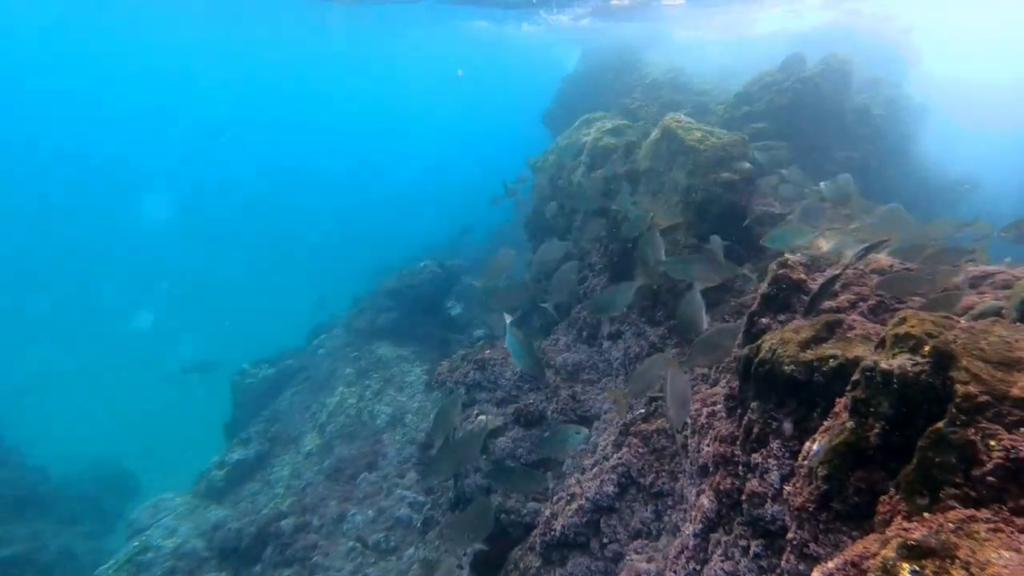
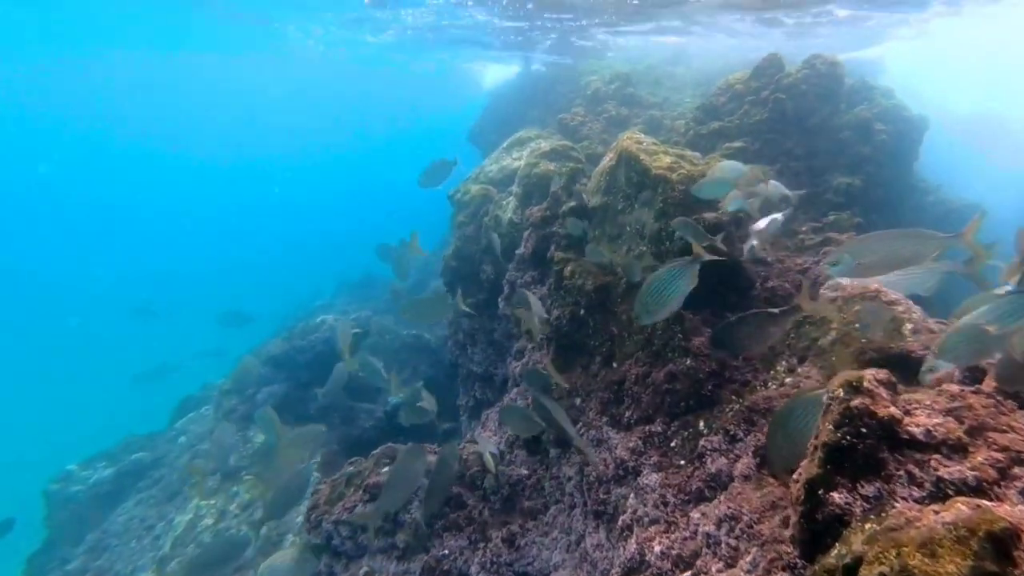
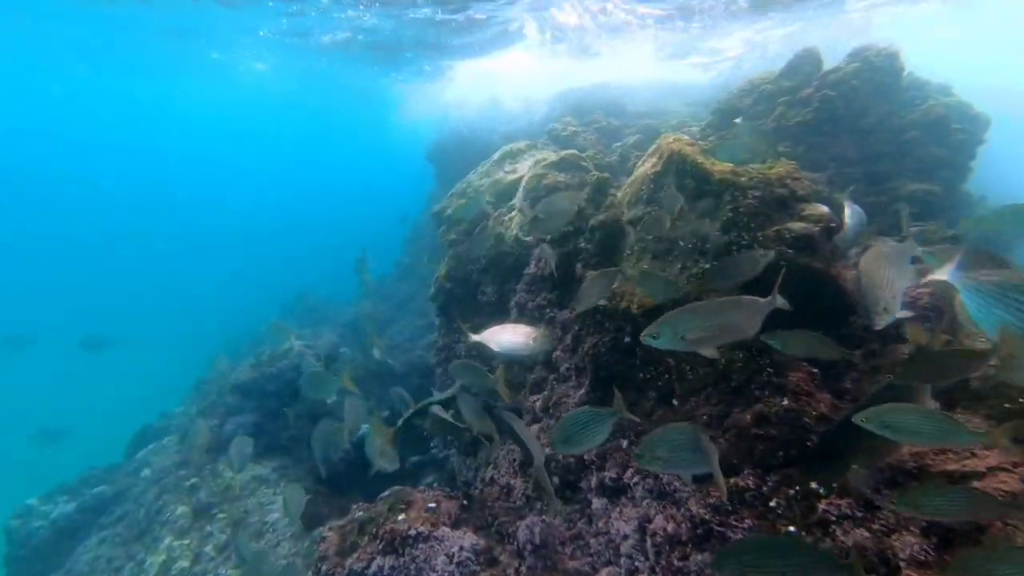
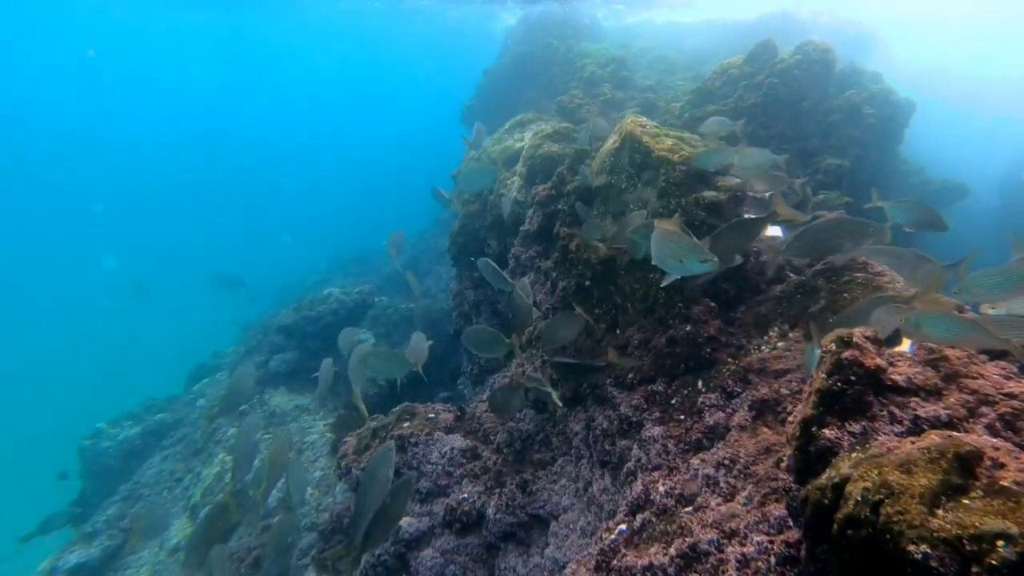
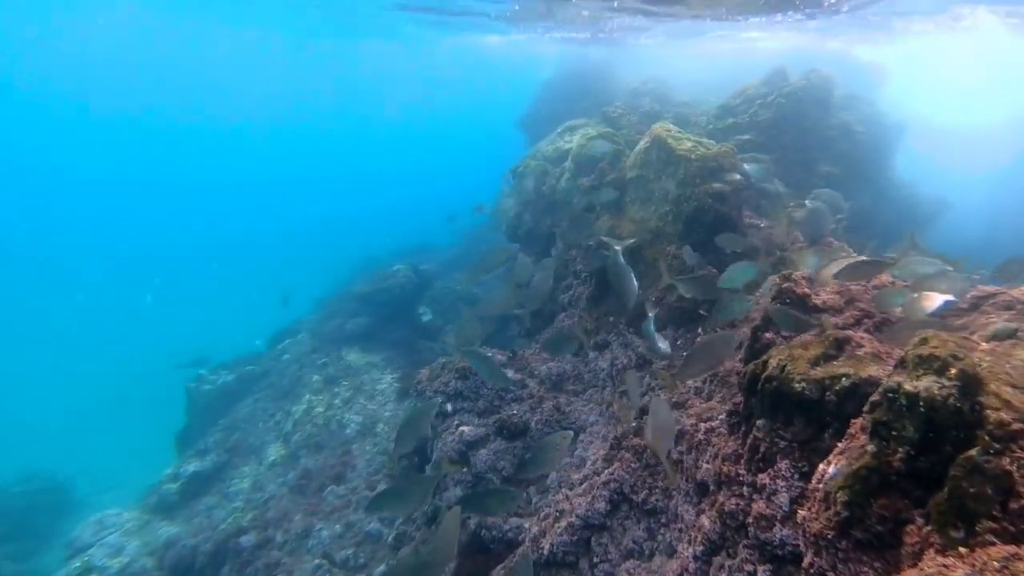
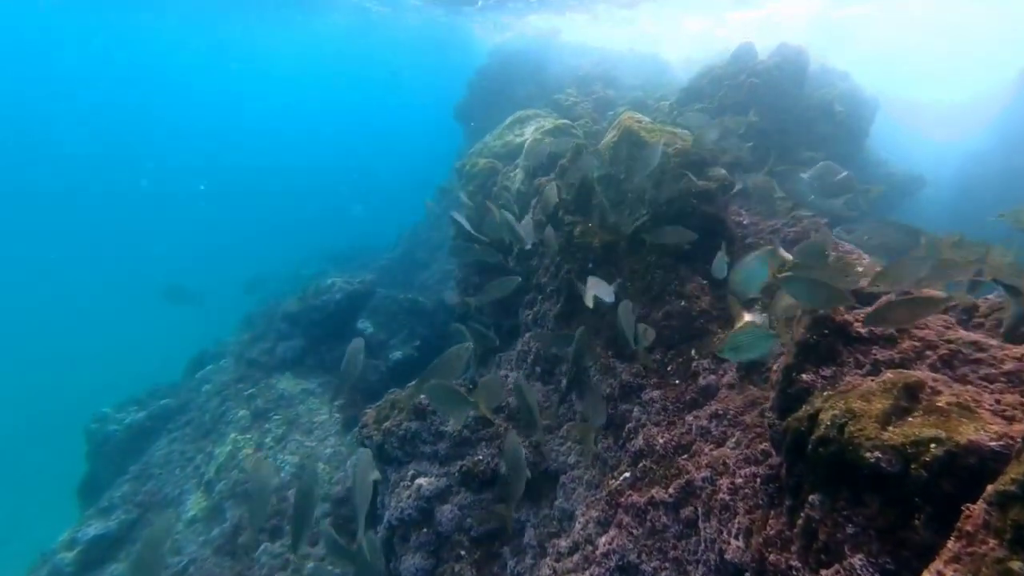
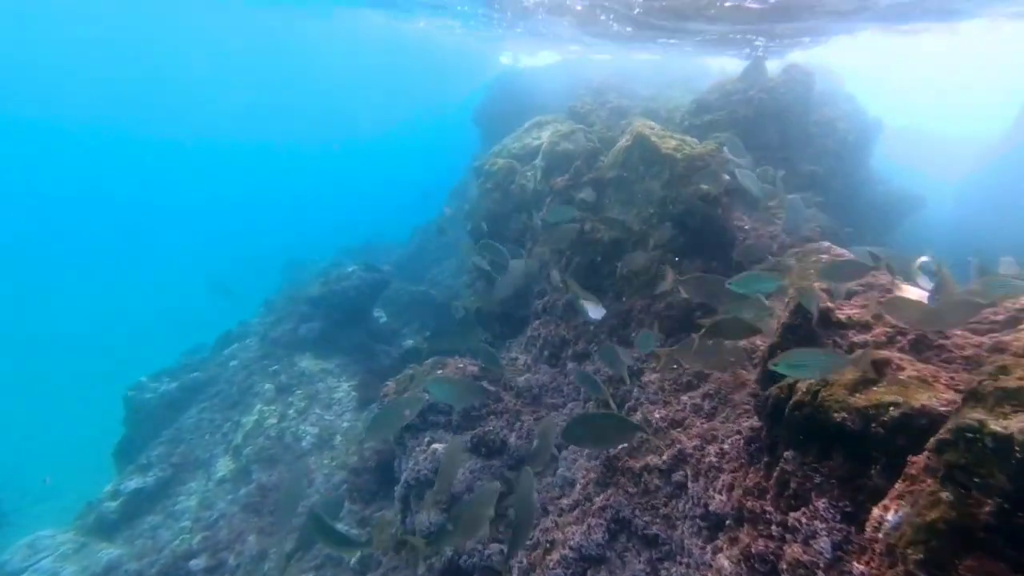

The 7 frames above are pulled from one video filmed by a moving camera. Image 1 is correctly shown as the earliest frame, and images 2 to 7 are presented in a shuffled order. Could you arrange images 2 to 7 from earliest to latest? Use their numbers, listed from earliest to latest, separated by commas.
5, 7, 6, 4, 2, 3
